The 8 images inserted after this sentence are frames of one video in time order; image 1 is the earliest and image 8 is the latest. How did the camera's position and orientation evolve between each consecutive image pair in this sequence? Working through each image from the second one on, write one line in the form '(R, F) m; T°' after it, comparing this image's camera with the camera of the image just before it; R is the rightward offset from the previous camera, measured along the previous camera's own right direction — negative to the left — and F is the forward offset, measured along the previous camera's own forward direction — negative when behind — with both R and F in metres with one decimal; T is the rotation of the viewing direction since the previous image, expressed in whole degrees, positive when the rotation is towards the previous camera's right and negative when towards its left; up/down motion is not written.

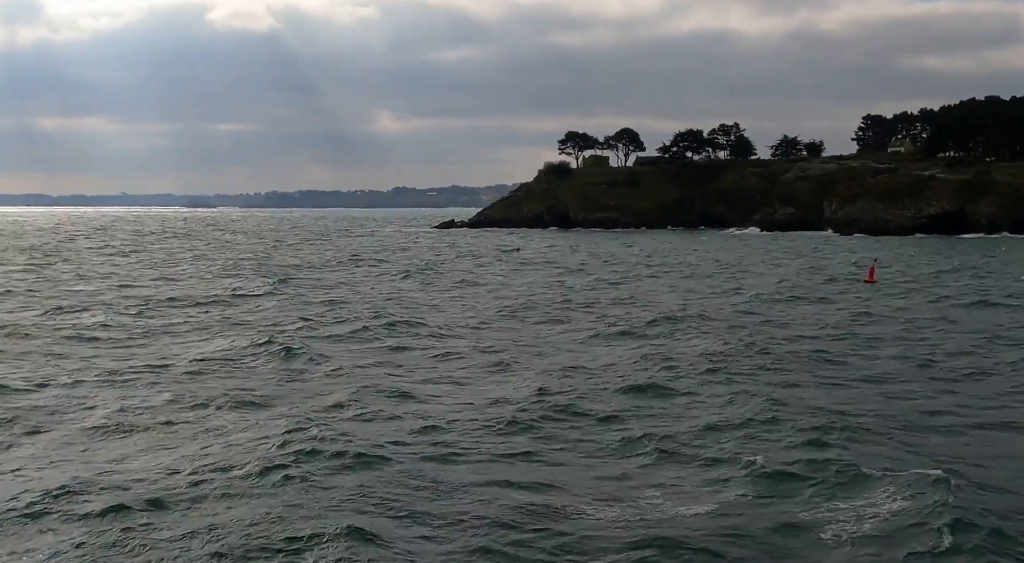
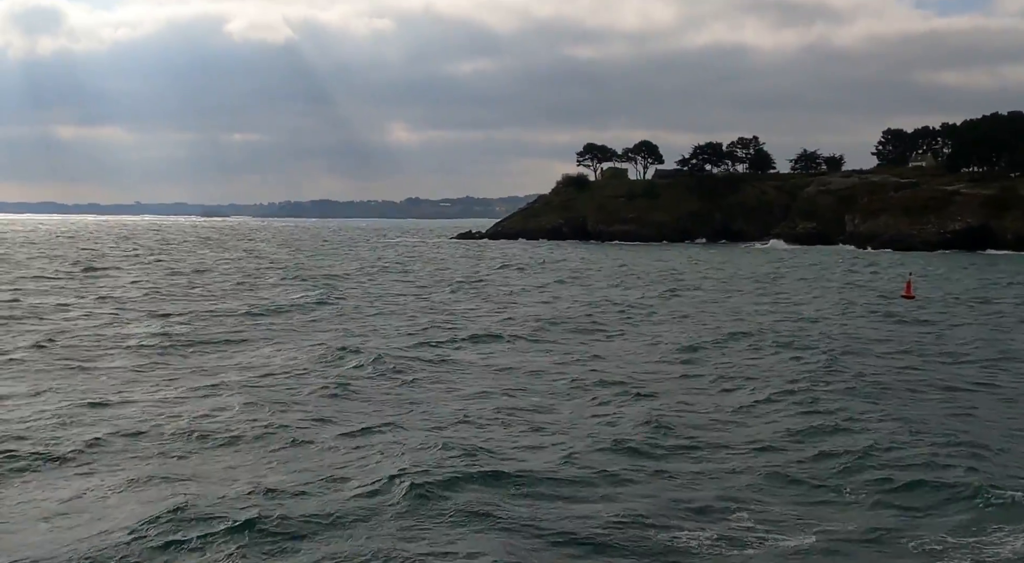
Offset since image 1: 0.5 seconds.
(-0.5, +0.6) m; -1°
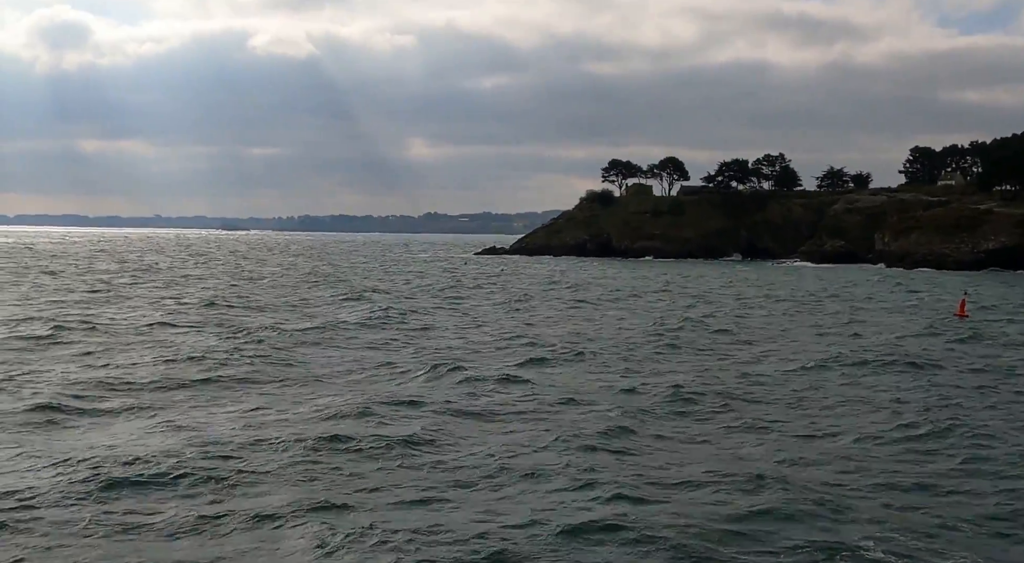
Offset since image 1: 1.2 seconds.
(-0.8, +0.5) m; -1°
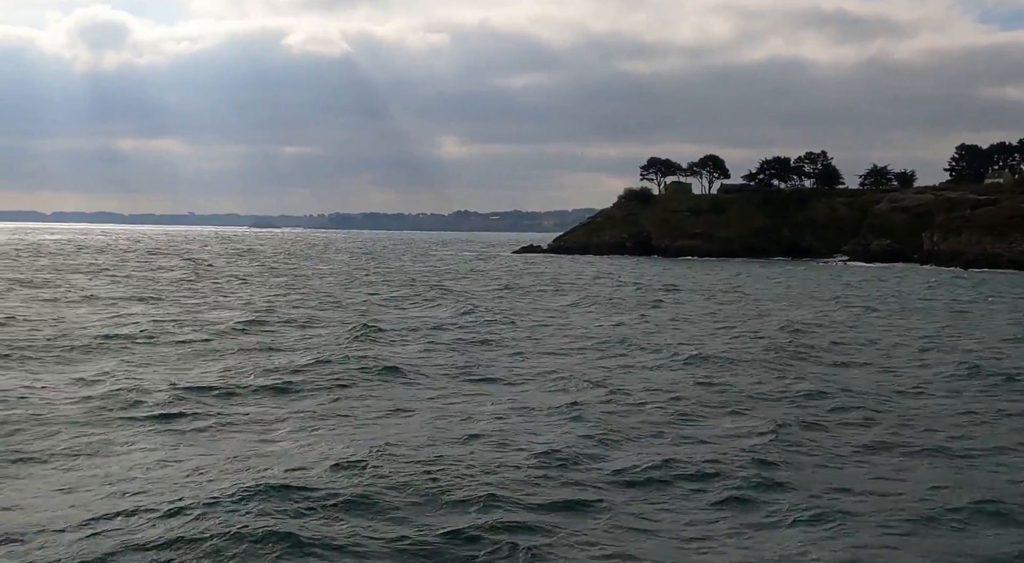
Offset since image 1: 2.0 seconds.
(-1.0, +0.7) m; -2°
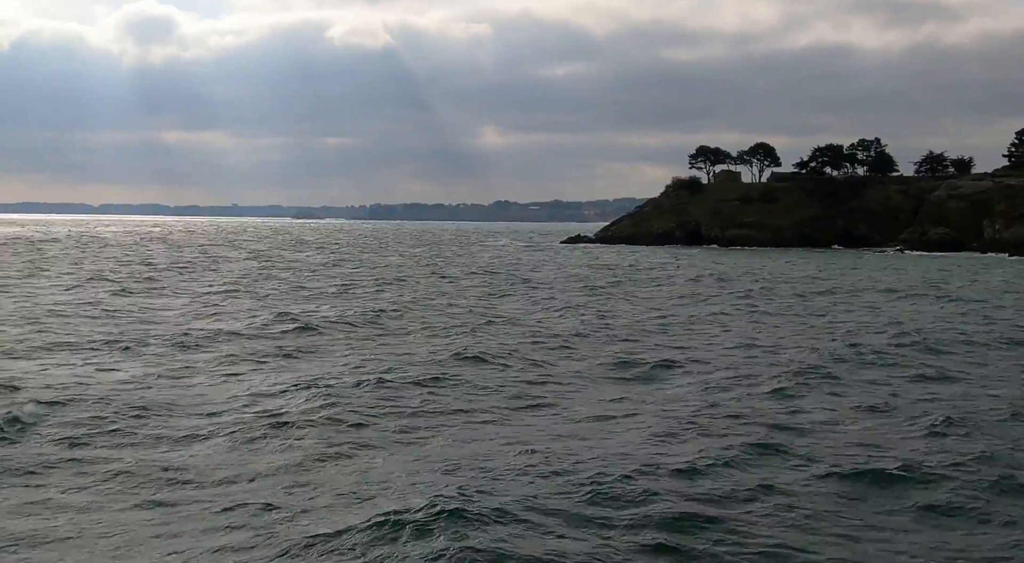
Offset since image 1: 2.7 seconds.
(-1.0, +0.8) m; -2°
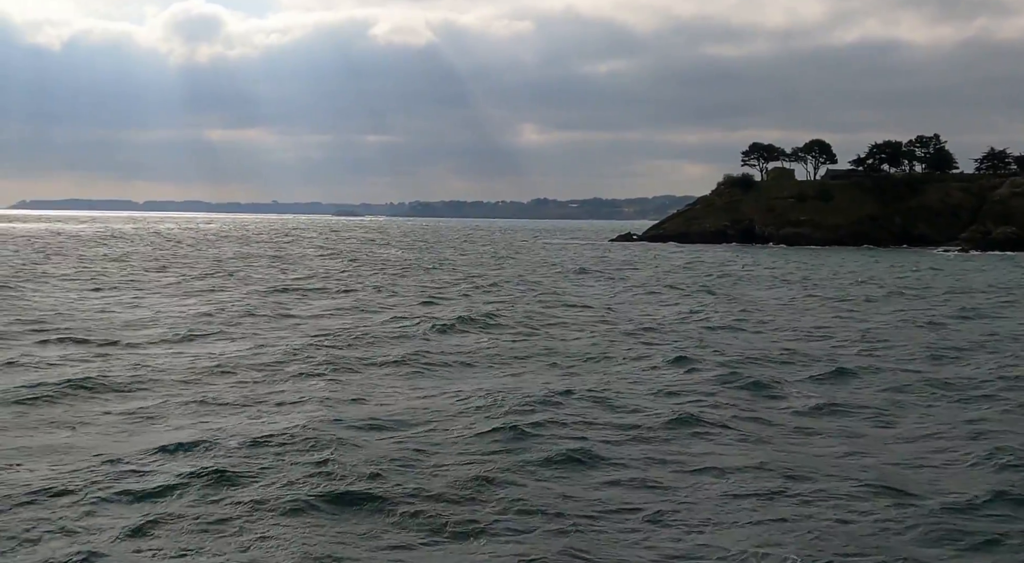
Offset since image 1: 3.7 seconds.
(-1.9, +1.1) m; -2°
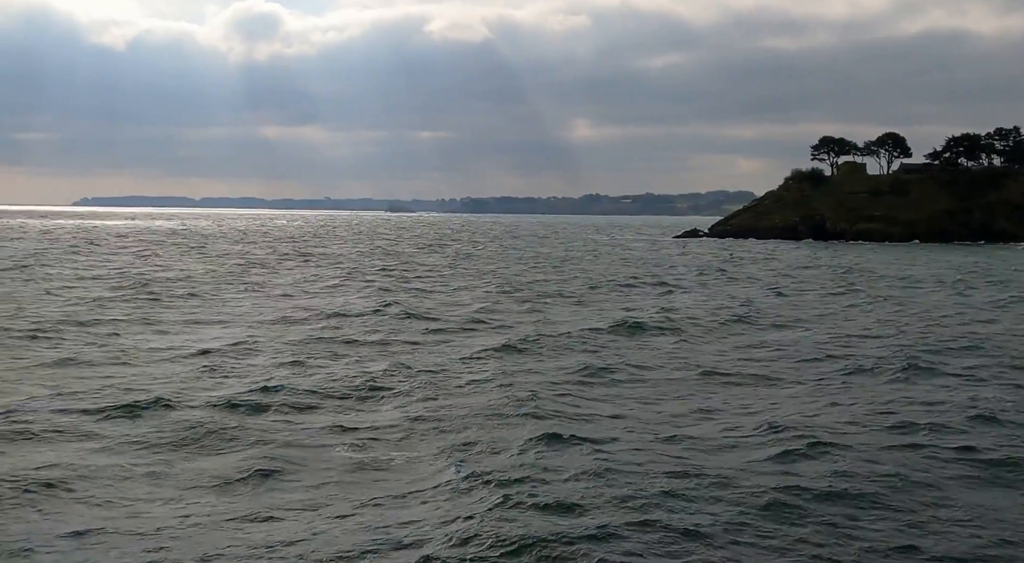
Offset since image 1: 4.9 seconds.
(-2.4, +1.6) m; -3°
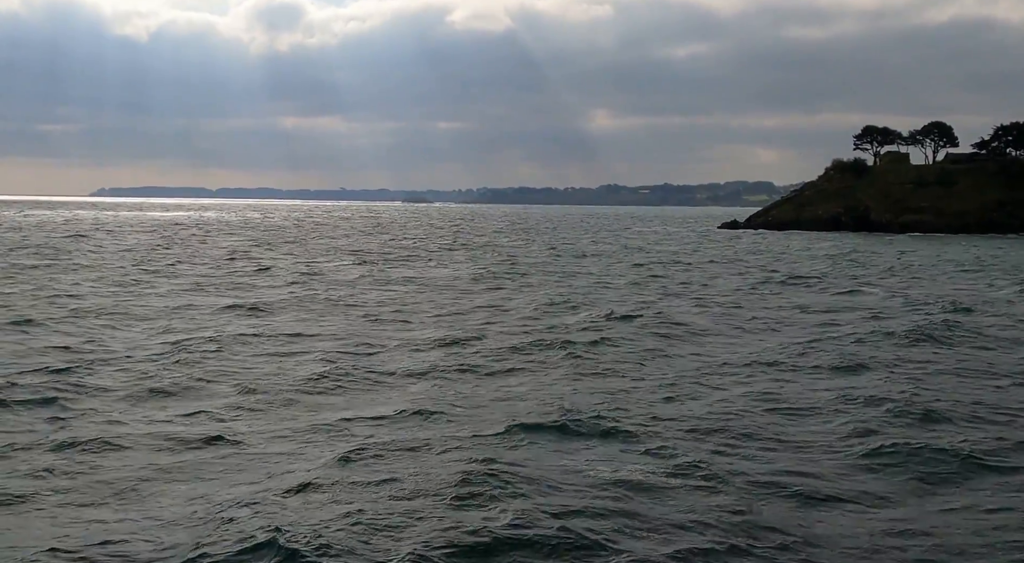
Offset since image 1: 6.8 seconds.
(-3.9, +2.6) m; -1°
